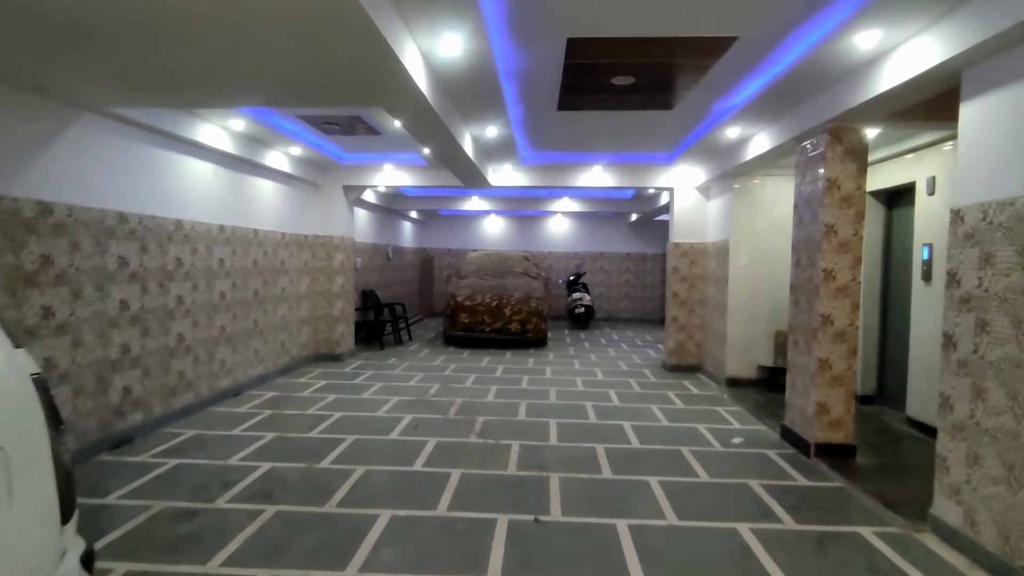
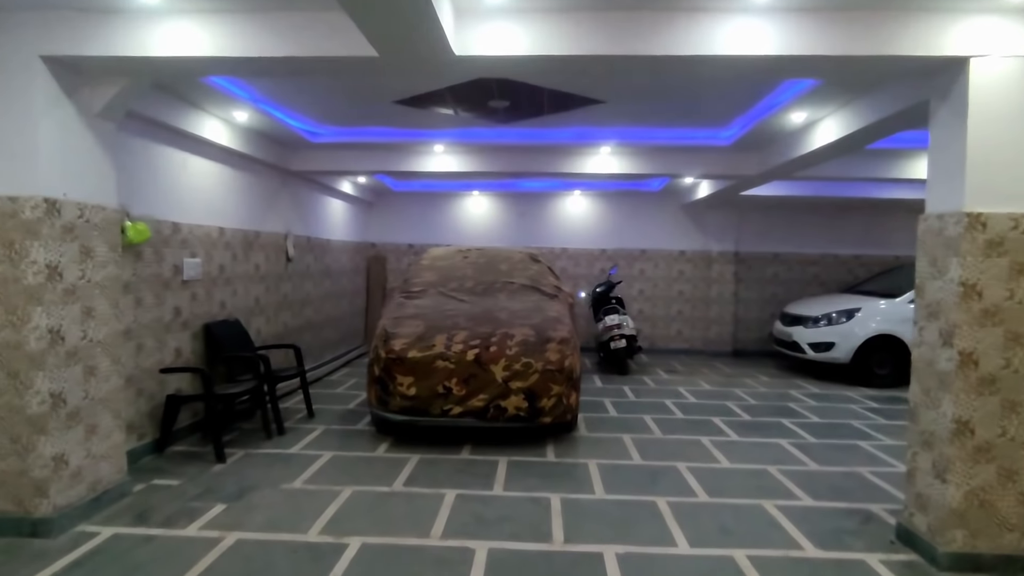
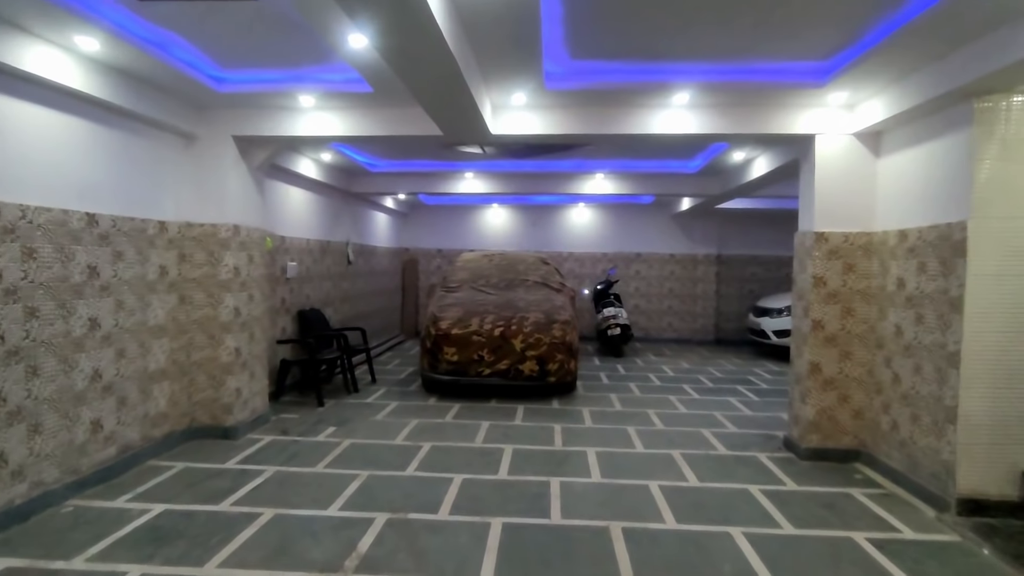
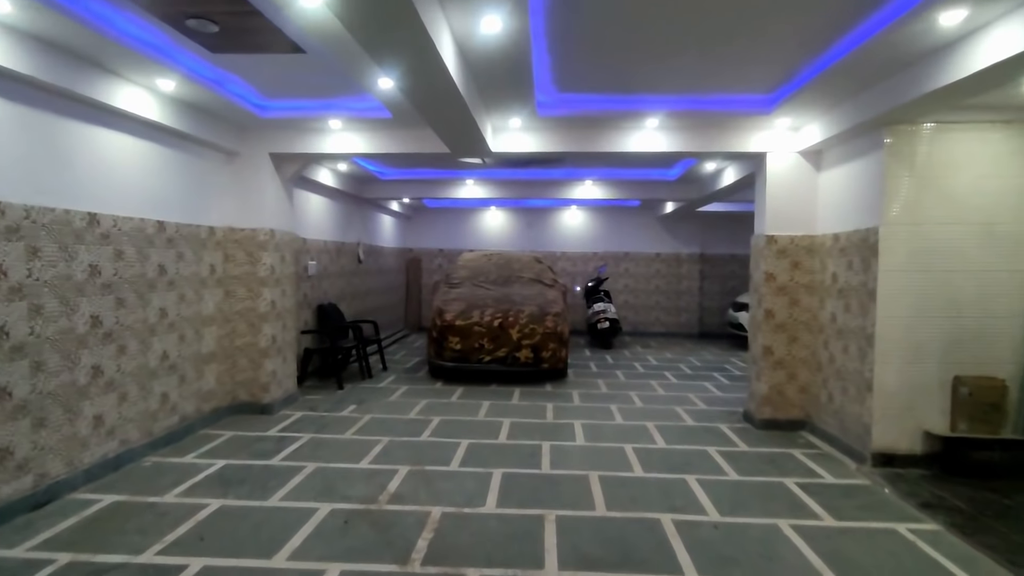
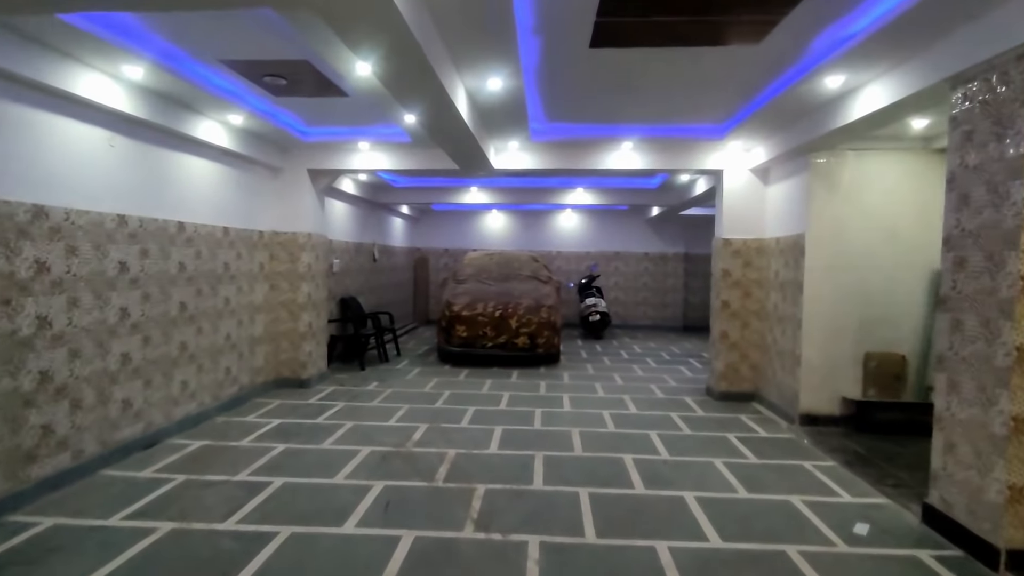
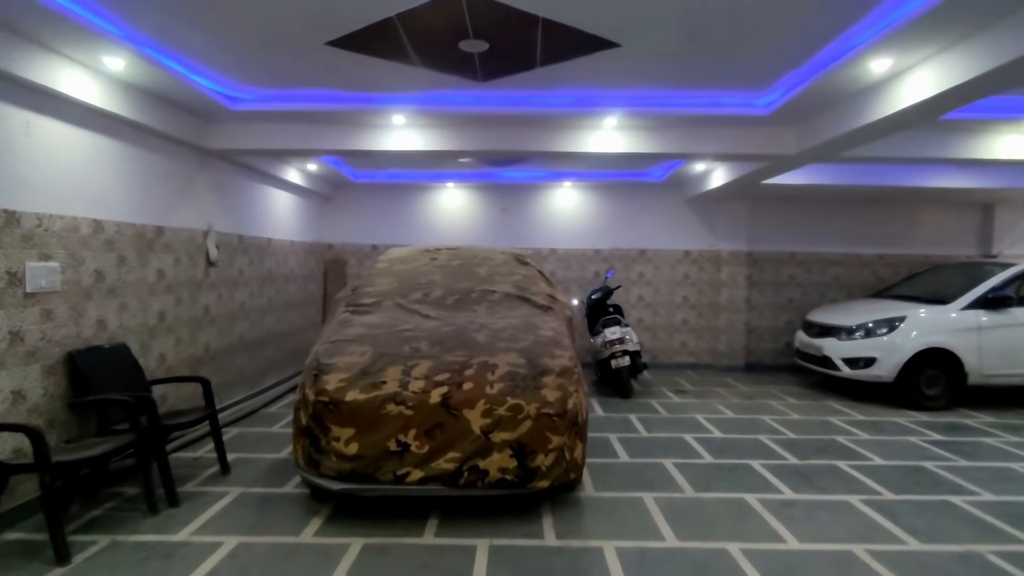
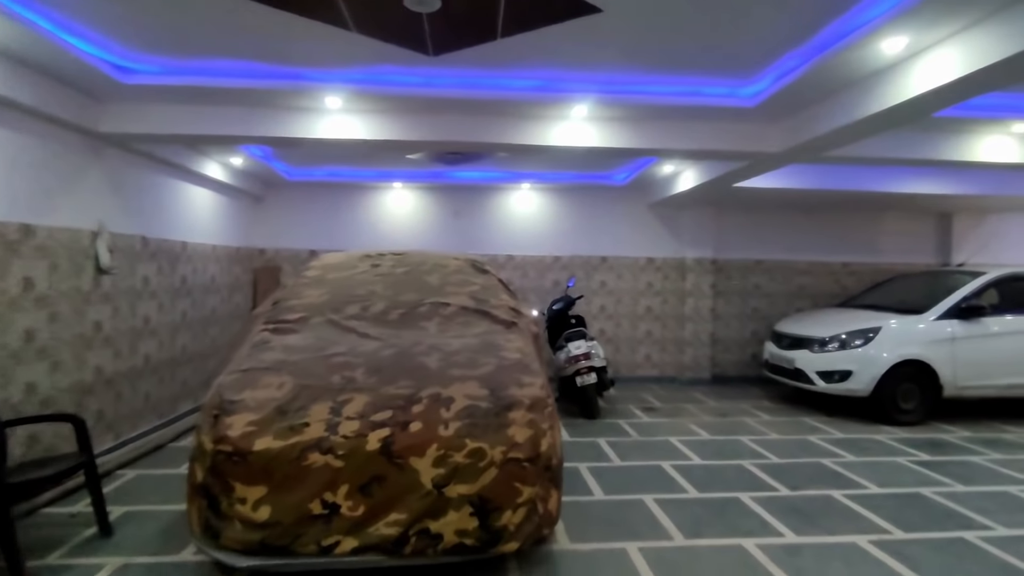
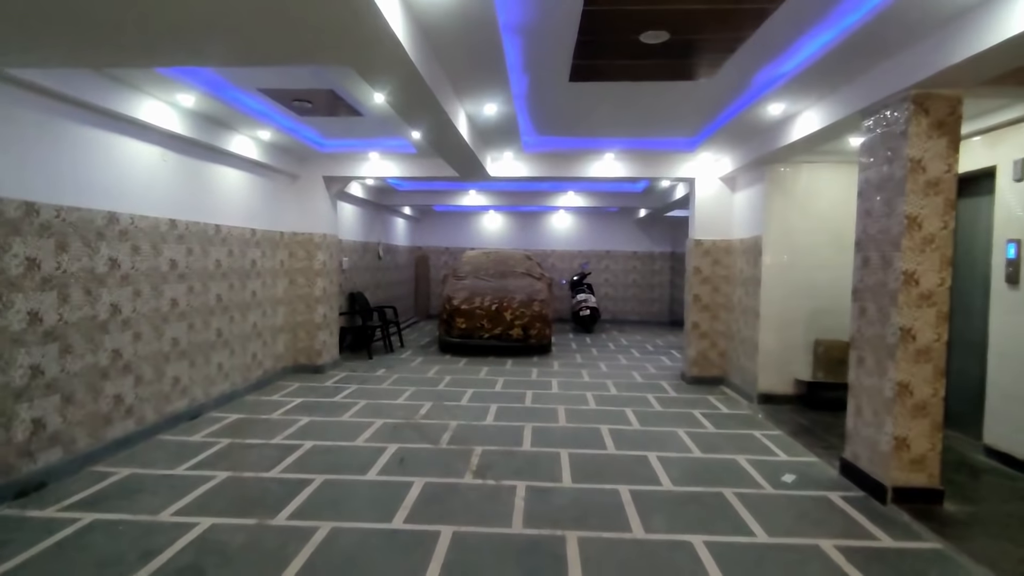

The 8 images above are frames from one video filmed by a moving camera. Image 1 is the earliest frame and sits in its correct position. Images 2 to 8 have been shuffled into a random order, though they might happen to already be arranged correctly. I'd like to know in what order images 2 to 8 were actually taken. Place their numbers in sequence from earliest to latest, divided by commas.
8, 5, 4, 3, 2, 6, 7
